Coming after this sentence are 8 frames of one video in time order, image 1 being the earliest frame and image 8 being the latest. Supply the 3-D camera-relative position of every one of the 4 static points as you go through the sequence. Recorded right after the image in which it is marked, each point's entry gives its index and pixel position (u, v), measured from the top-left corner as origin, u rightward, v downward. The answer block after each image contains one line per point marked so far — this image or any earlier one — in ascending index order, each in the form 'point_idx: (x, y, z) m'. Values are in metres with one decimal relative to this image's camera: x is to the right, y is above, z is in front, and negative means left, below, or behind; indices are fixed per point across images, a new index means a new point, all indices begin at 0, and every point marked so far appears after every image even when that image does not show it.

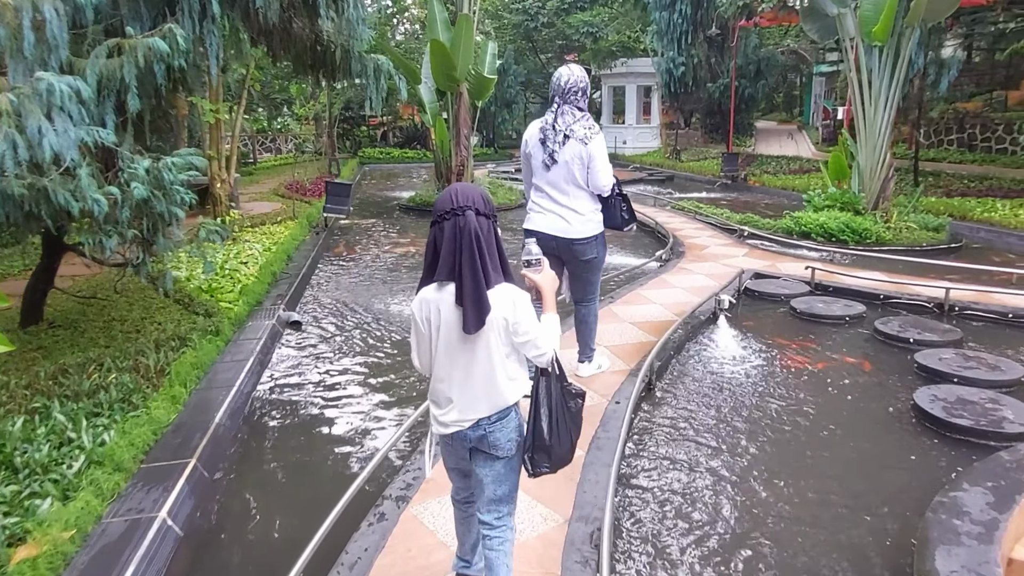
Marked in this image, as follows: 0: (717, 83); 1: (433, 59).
0: (+5.6, +5.6, +19.0) m
1: (-1.3, +3.8, +11.6) m
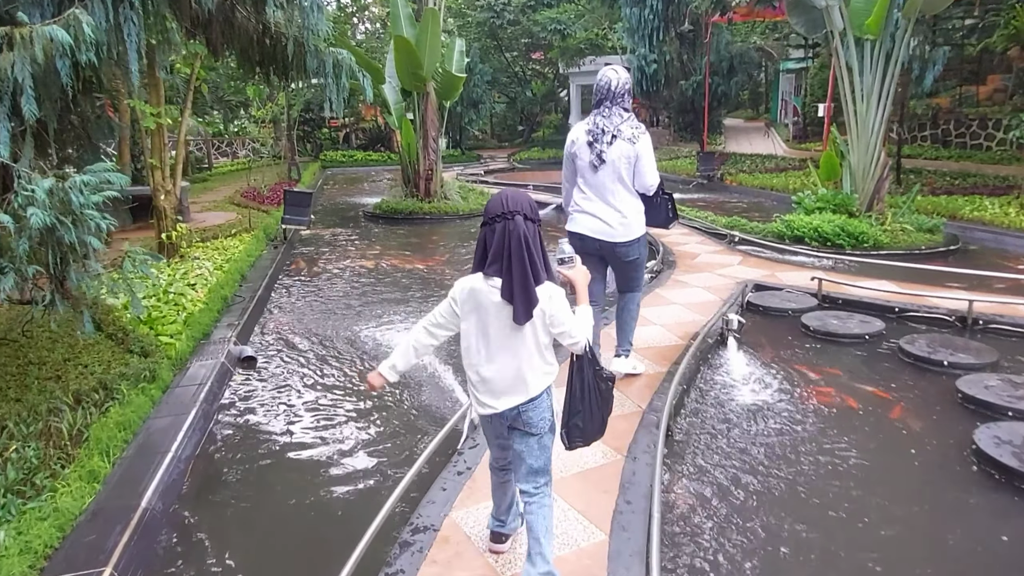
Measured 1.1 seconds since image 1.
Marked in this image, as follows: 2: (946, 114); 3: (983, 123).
0: (+4.8, +5.5, +18.6) m
1: (-1.8, +3.6, +10.9) m
2: (+10.2, +4.1, +16.5) m
3: (+10.4, +3.6, +15.4) m
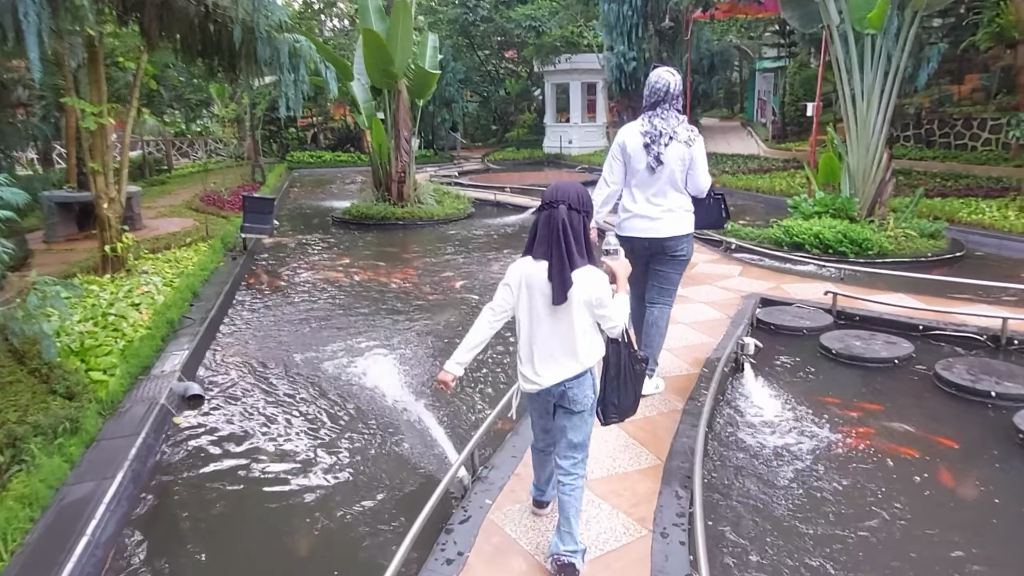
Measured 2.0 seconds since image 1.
0: (+4.1, +5.4, +18.2) m
1: (-2.1, +3.4, +10.2) m
2: (+9.7, +4.0, +16.3) m
3: (+9.8, +3.6, +15.2) m
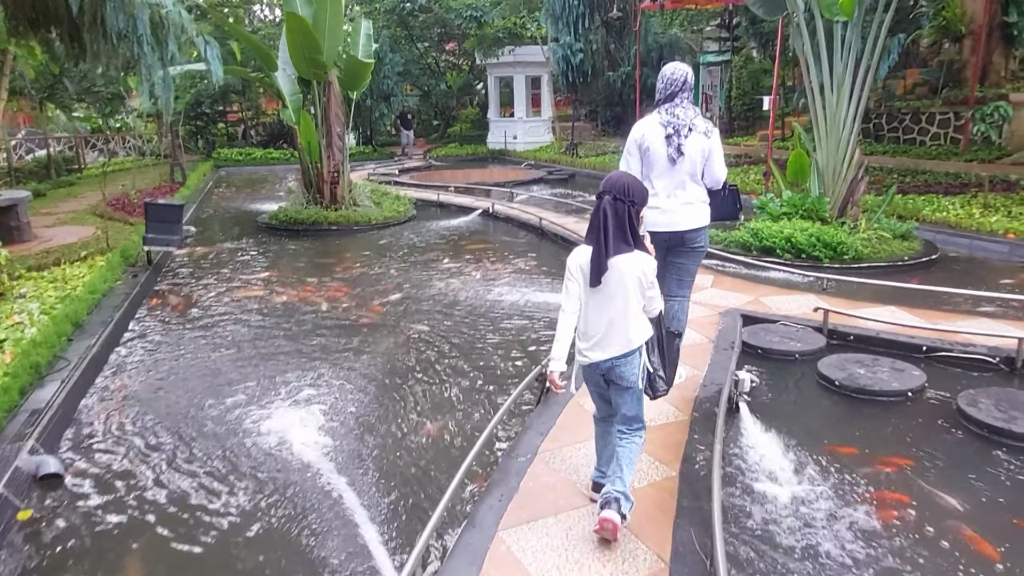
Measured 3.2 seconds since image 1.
0: (+2.7, +5.4, +17.6) m
1: (-2.9, +3.2, +9.2) m
2: (+8.4, +4.1, +16.1) m
3: (+8.6, +3.7, +15.0) m
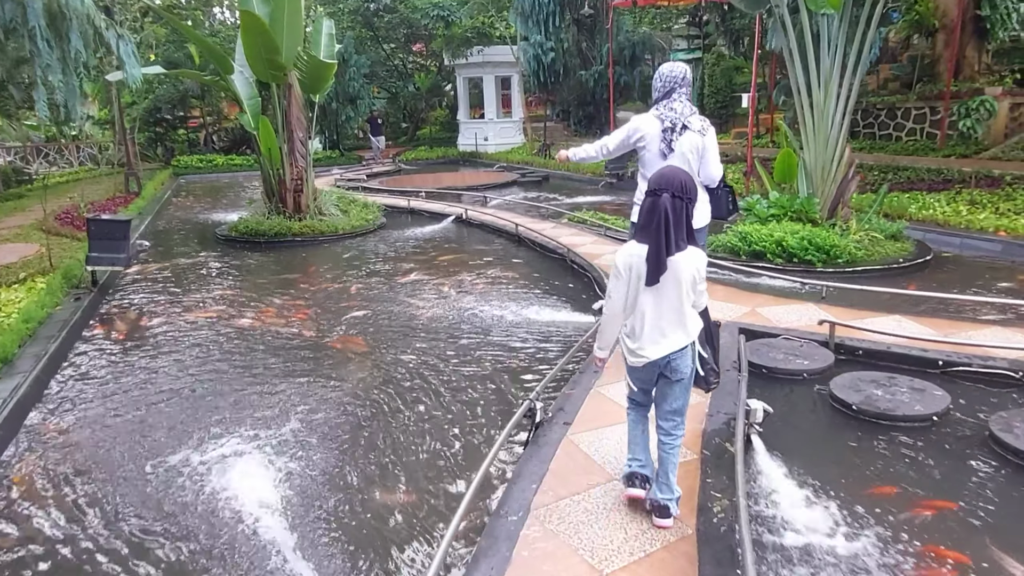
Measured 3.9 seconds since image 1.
0: (+1.9, +5.3, +17.2) m
1: (-3.3, +3.0, +8.6) m
2: (+7.7, +4.2, +16.0) m
3: (+8.0, +3.7, +14.9) m
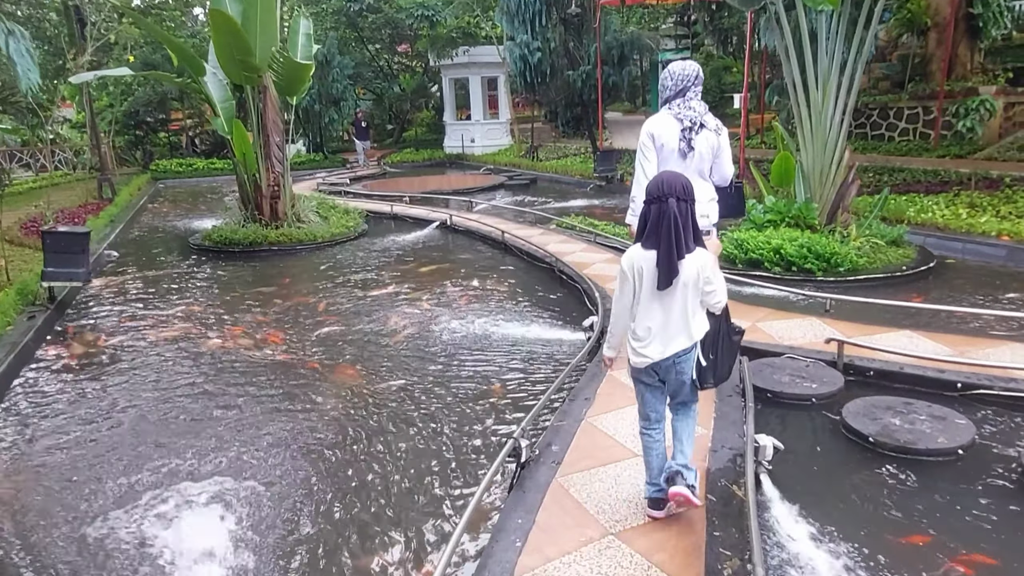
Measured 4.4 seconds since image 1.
0: (+1.6, +5.2, +16.9) m
1: (-3.4, +2.9, +8.2) m
2: (+7.4, +4.1, +15.7) m
3: (+7.7, +3.7, +14.7) m
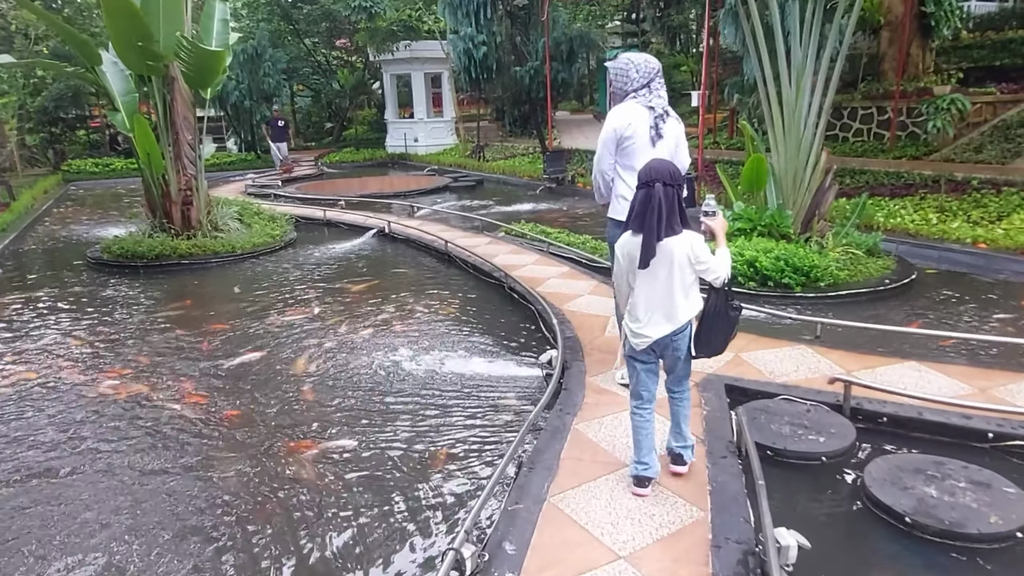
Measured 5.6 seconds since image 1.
0: (+0.3, +5.1, +16.2) m
1: (-4.0, +2.7, +7.1) m
2: (+6.2, +4.1, +15.4) m
3: (+6.6, +3.6, +14.4) m
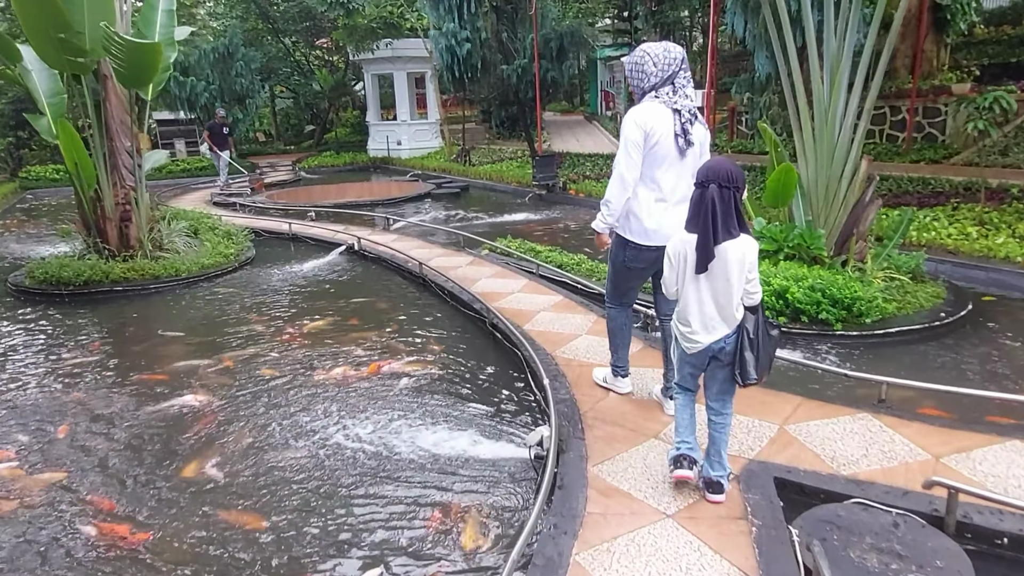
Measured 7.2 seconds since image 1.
0: (0.0, +4.8, +15.1) m
1: (-4.2, +2.4, +6.0) m
2: (+5.9, +3.8, +14.5) m
3: (+6.4, +3.4, +13.5) m
